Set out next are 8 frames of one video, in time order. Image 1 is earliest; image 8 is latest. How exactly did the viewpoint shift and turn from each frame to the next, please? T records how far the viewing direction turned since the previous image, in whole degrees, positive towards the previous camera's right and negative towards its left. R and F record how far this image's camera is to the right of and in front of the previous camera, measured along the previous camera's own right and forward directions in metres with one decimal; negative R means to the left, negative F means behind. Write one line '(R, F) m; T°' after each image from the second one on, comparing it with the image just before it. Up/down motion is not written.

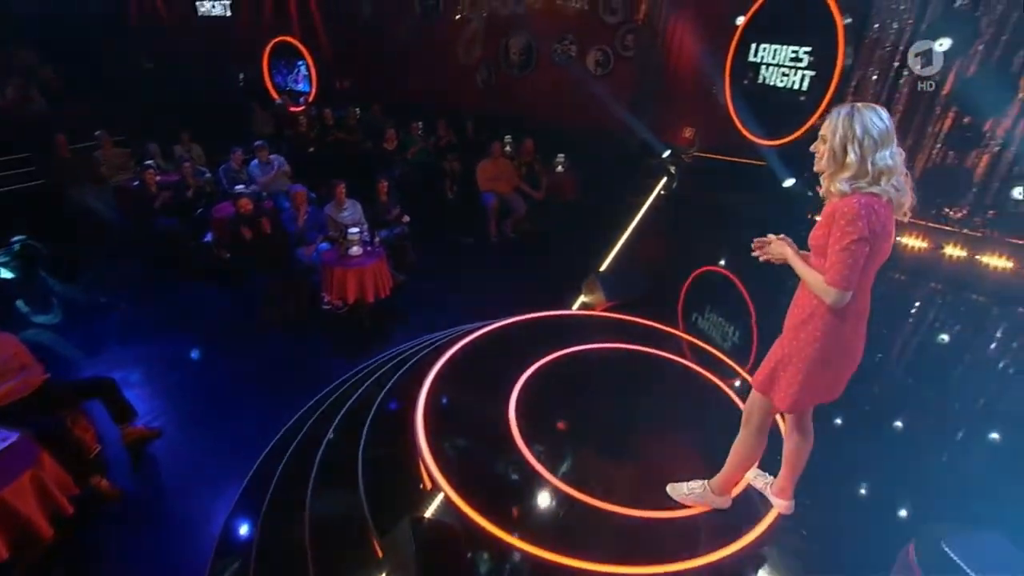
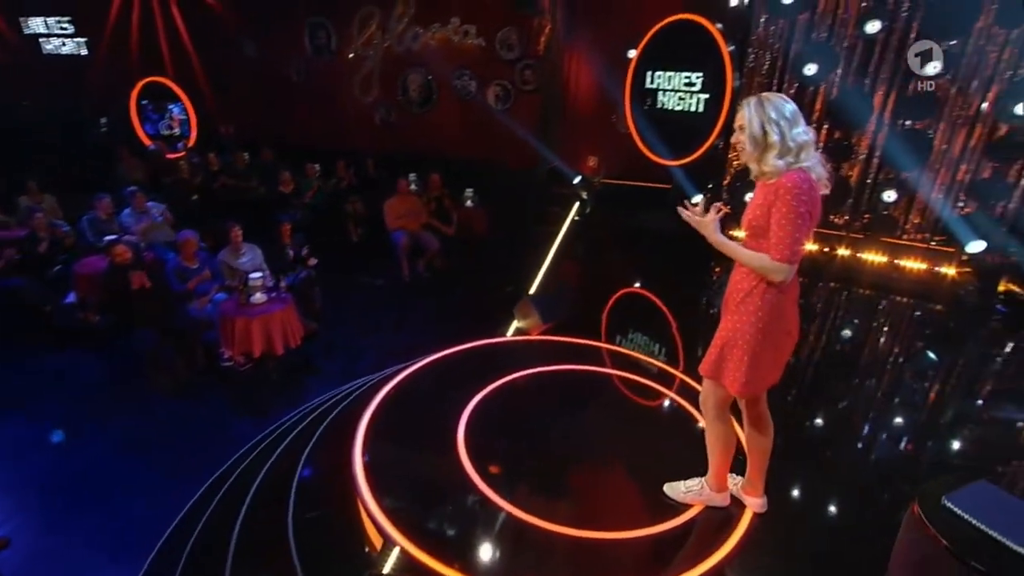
(-0.3, +0.3) m; +11°
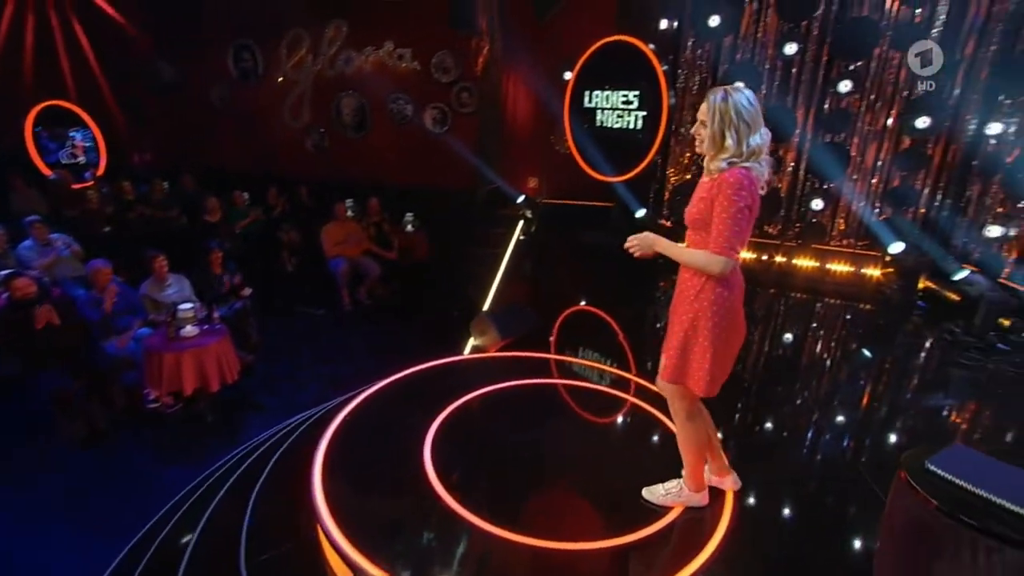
(-0.2, +0.1) m; +7°
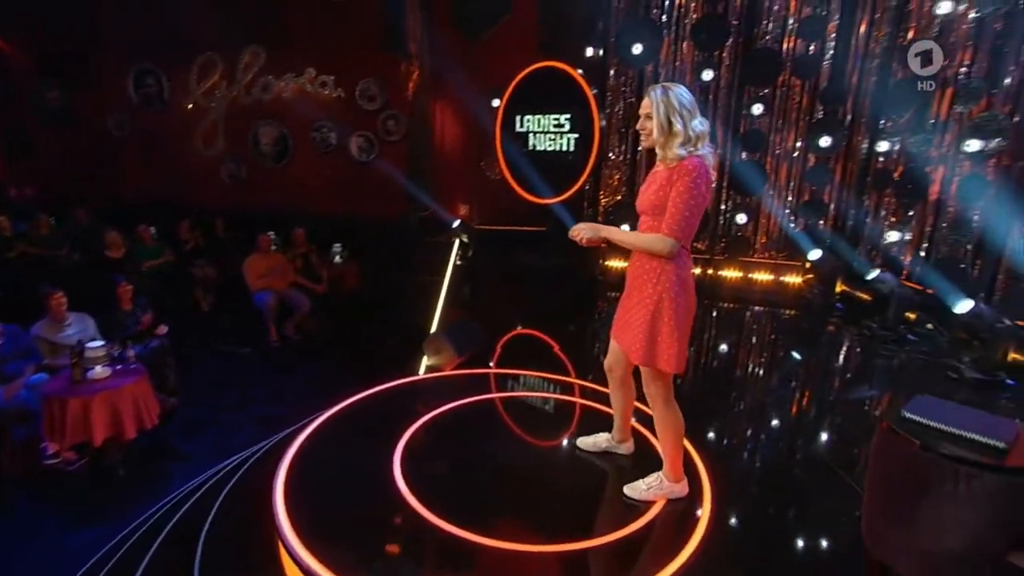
(-0.3, +0.1) m; +9°
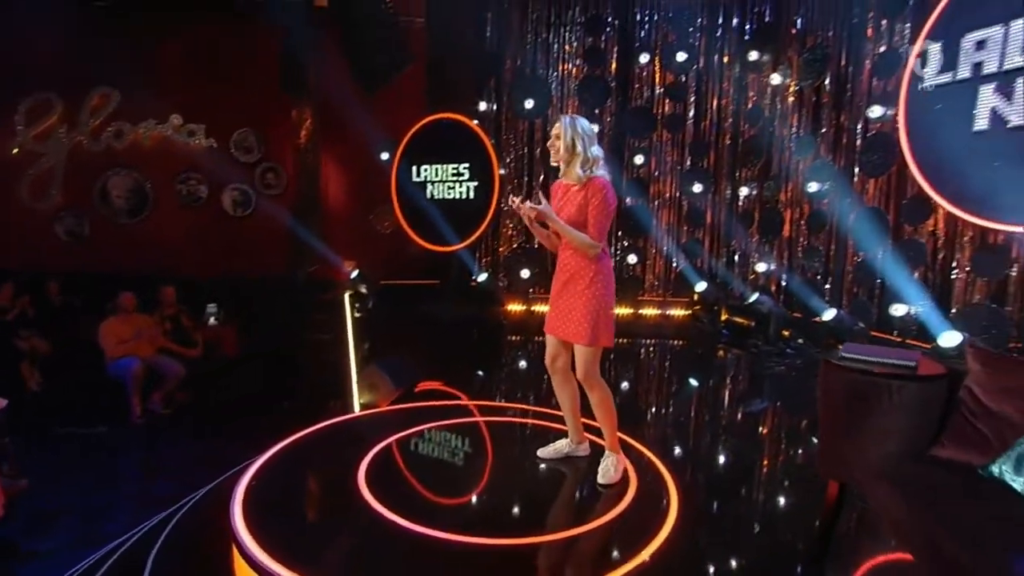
(-0.5, +0.1) m; +15°
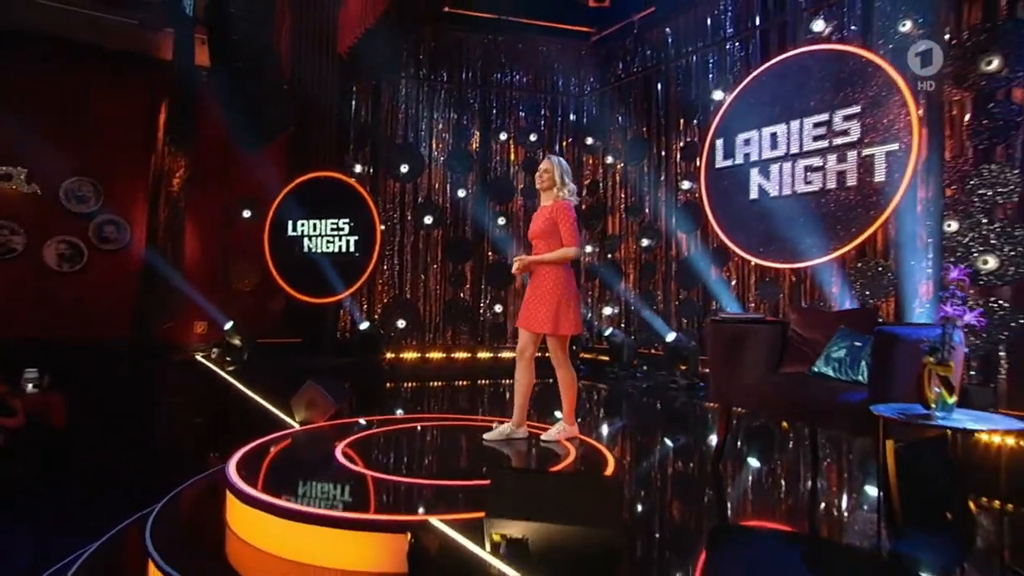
(-0.8, -0.4) m; +19°
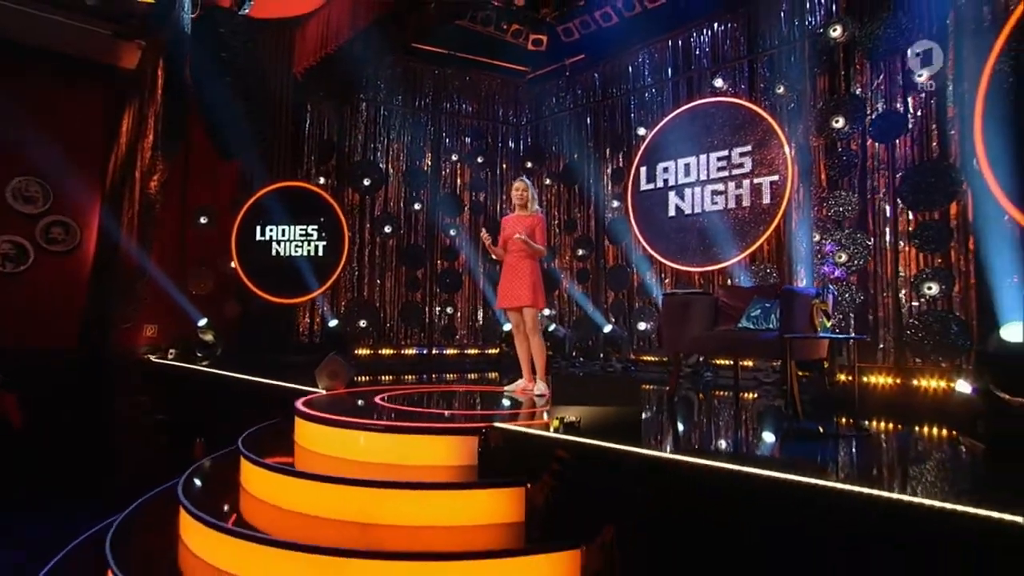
(-0.7, -0.8) m; +10°
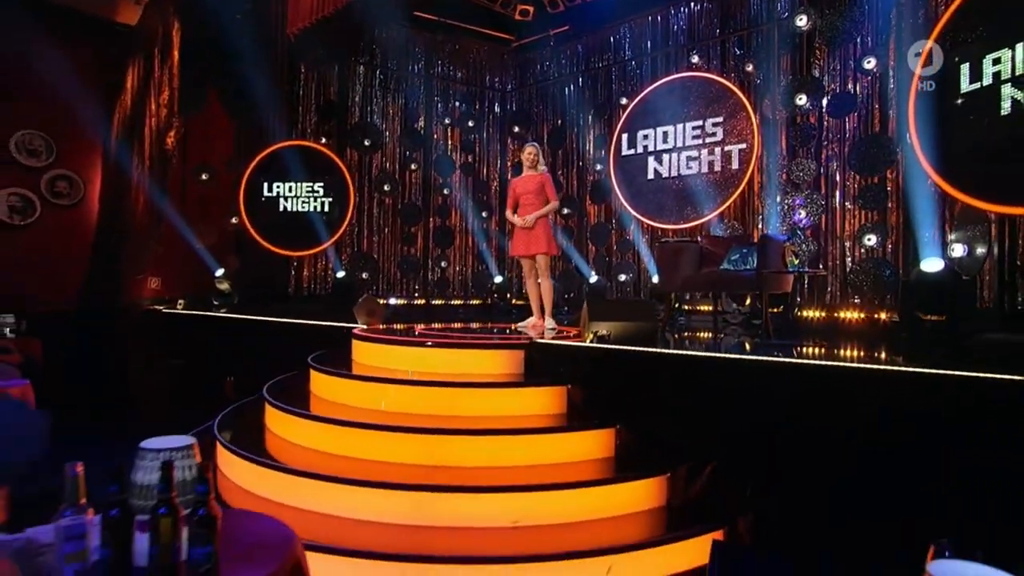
(-0.5, -0.6) m; +5°
